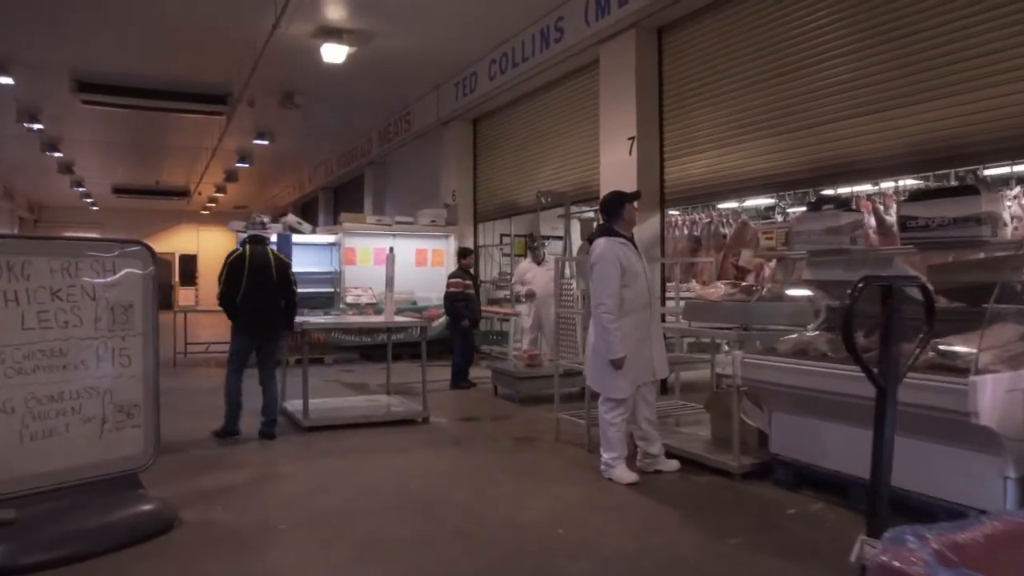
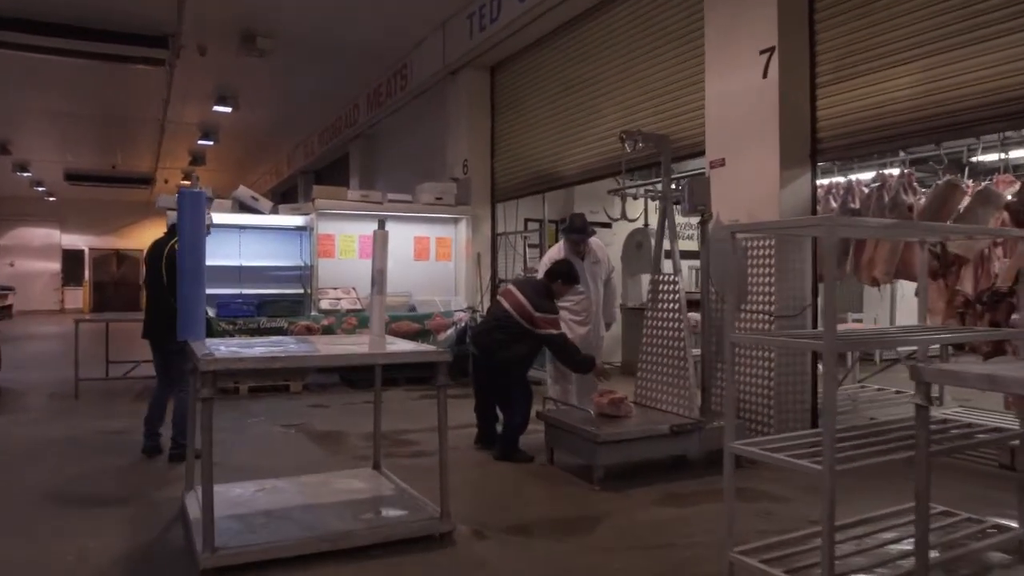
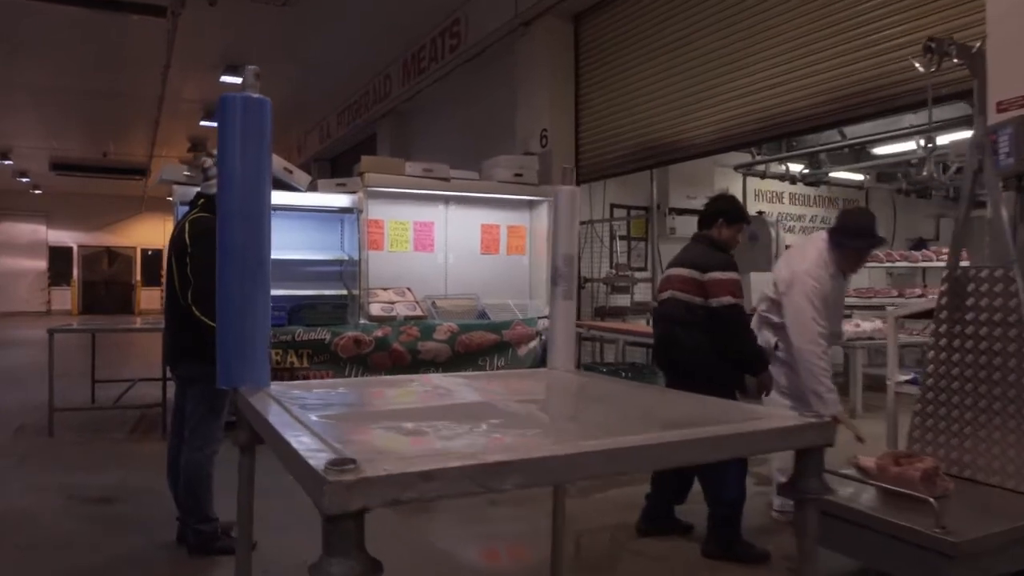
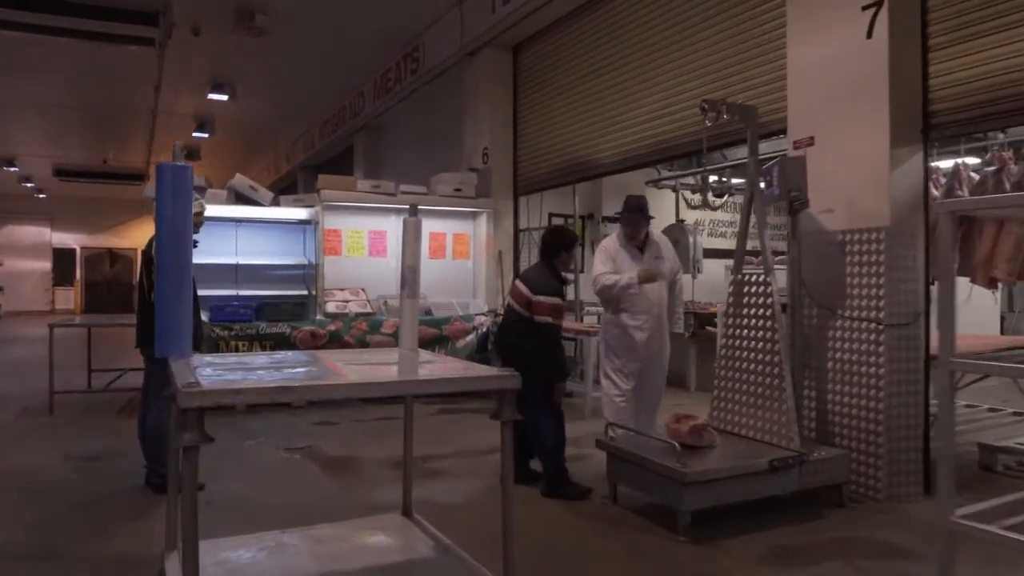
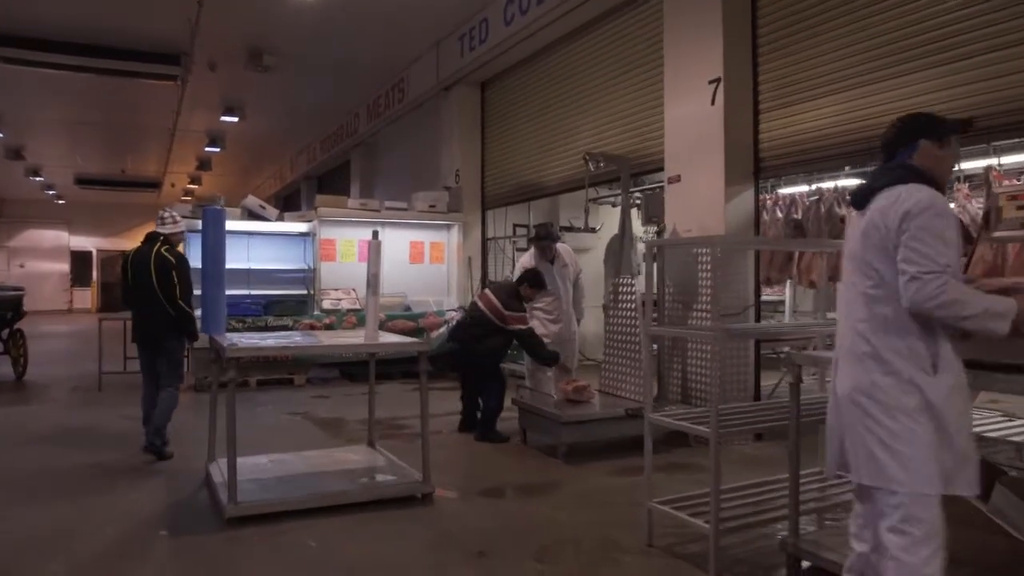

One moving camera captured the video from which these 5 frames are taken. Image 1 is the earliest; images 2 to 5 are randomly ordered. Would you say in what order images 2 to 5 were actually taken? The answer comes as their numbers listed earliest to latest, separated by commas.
5, 2, 4, 3
